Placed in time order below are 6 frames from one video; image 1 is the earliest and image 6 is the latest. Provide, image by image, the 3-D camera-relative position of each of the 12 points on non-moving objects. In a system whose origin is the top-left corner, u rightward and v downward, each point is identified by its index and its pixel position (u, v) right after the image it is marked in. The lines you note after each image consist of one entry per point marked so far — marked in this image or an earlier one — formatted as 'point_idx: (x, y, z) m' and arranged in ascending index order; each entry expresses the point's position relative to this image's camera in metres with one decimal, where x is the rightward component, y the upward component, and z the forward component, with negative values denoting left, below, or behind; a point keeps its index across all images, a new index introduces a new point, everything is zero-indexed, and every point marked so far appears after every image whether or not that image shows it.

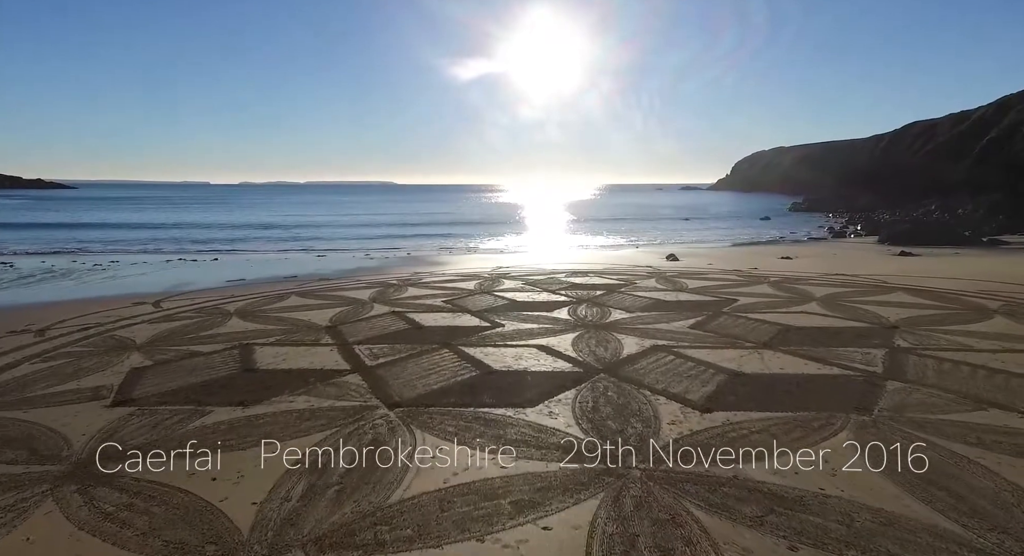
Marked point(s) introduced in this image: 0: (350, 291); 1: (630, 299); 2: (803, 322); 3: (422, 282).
0: (-4.7, -0.4, +14.7) m
1: (+3.0, -0.6, +13.1) m
2: (+5.8, -0.9, +10.3) m
3: (-3.0, -0.2, +16.4) m
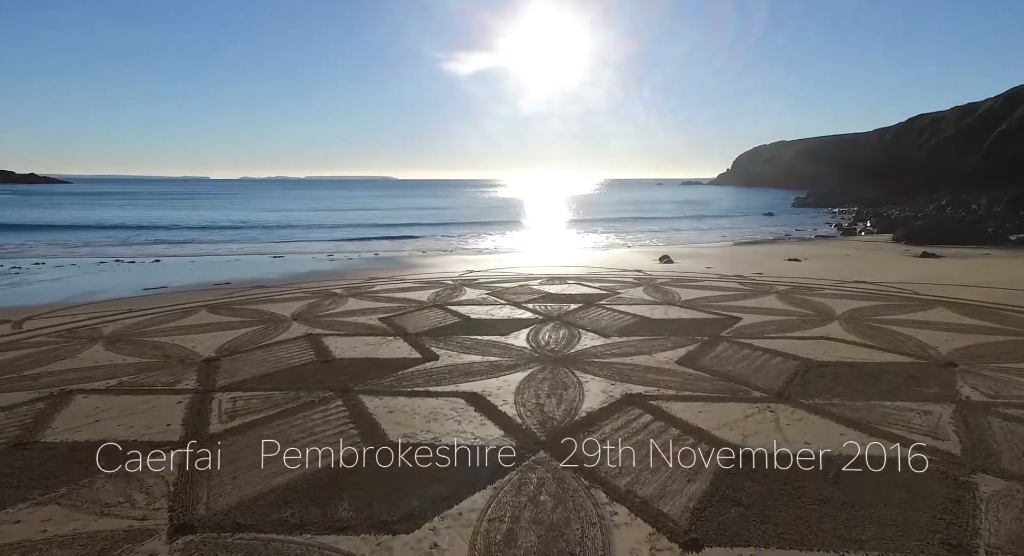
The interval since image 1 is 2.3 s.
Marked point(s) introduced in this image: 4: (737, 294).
0: (-5.7, -0.6, +12.3) m
1: (+2.0, -0.9, +10.7) m
2: (+4.8, -1.2, +7.9) m
3: (-4.0, -0.4, +14.0) m
4: (+5.6, -0.4, +12.9) m
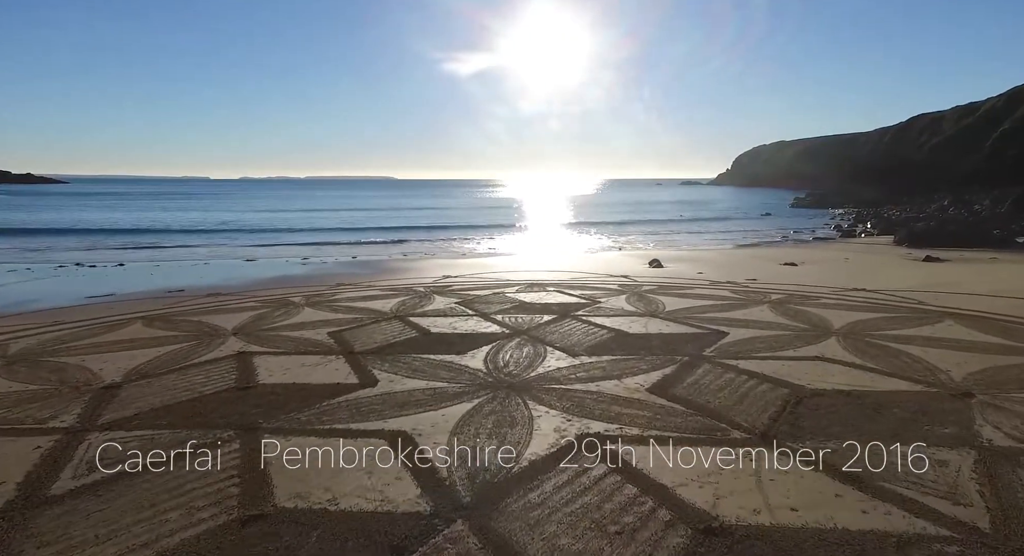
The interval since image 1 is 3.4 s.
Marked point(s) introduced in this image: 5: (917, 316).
0: (-6.5, -0.8, +11.3) m
1: (+1.3, -1.0, +9.6) m
2: (+4.1, -1.4, +6.8) m
3: (-4.7, -0.6, +12.9) m
4: (+4.9, -0.6, +11.8) m
5: (+8.0, -0.8, +10.2) m
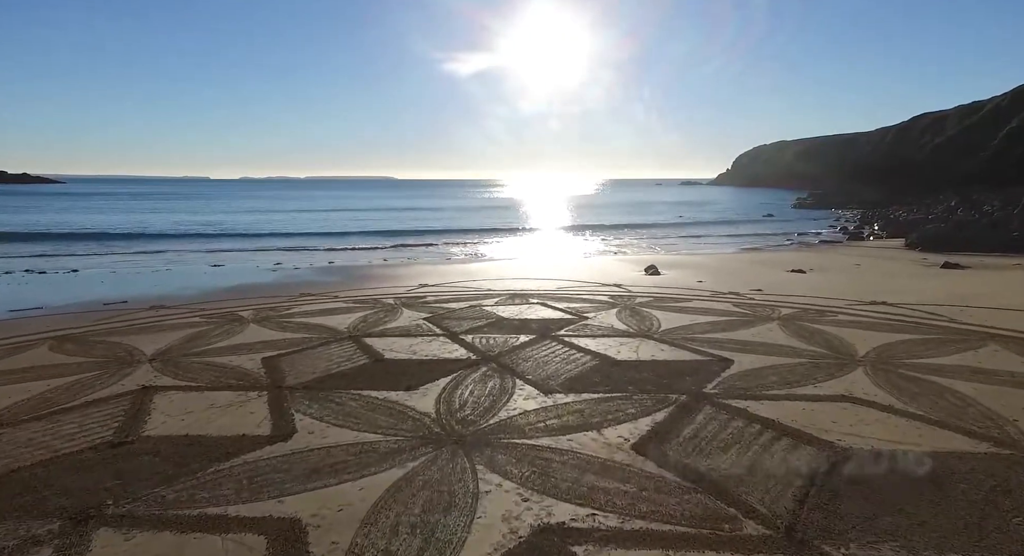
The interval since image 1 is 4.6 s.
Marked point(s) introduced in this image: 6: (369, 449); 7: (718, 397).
0: (-7.0, -1.1, +9.8) m
1: (+0.7, -1.3, +8.1) m
2: (+3.6, -1.7, +5.3) m
3: (-5.2, -0.9, +11.4) m
4: (+4.4, -0.9, +10.4) m
5: (+7.5, -1.0, +8.7) m
6: (-1.5, -1.8, +5.4) m
7: (+2.6, -1.5, +6.6) m
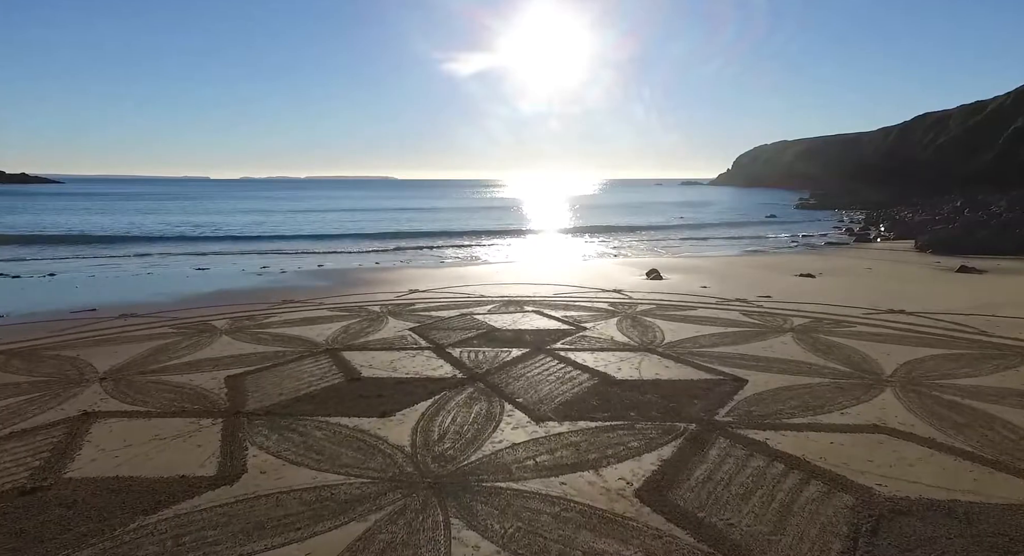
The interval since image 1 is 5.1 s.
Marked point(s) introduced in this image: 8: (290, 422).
0: (-7.1, -1.2, +9.0) m
1: (+0.6, -1.5, +7.3) m
2: (+3.4, -1.8, +4.5) m
3: (-5.3, -1.0, +10.6) m
4: (+4.2, -1.0, +9.6) m
5: (+7.3, -1.2, +7.9) m
6: (-1.6, -1.9, +4.6) m
7: (+2.5, -1.7, +5.8) m
8: (-2.6, -1.7, +6.1) m
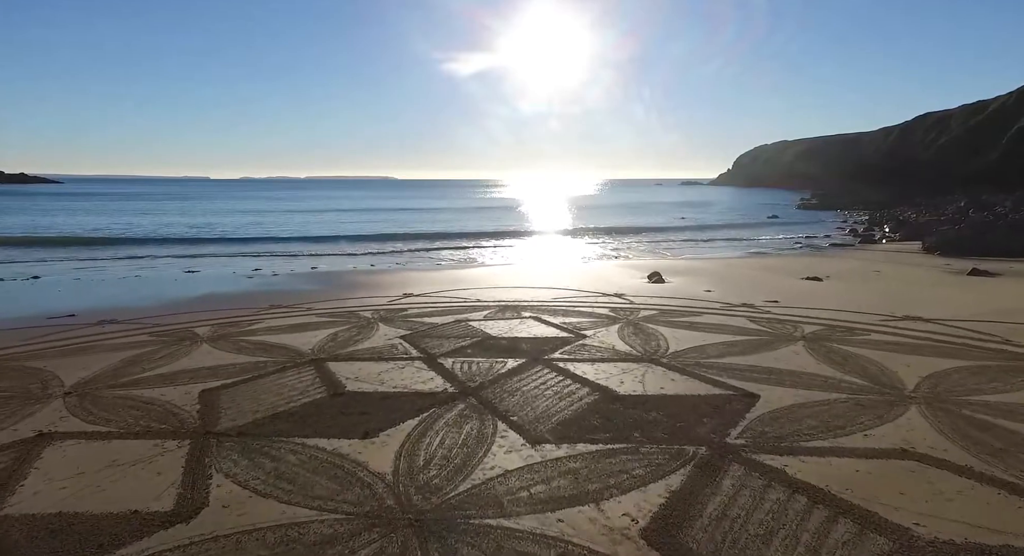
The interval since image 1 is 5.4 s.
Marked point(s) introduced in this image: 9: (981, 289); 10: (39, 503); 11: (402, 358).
0: (-7.2, -1.3, +8.5) m
1: (+0.5, -1.6, +6.8) m
2: (+3.4, -1.9, +4.0) m
3: (-5.4, -1.1, +10.1) m
4: (+4.2, -1.1, +9.1) m
5: (+7.3, -1.3, +7.4) m
6: (-1.7, -2.0, +4.1) m
7: (+2.4, -1.8, +5.3) m
8: (-2.7, -1.8, +5.6) m
9: (+12.4, -0.3, +13.6) m
10: (-4.1, -1.9, +4.6) m
11: (-1.8, -1.3, +8.7) m
